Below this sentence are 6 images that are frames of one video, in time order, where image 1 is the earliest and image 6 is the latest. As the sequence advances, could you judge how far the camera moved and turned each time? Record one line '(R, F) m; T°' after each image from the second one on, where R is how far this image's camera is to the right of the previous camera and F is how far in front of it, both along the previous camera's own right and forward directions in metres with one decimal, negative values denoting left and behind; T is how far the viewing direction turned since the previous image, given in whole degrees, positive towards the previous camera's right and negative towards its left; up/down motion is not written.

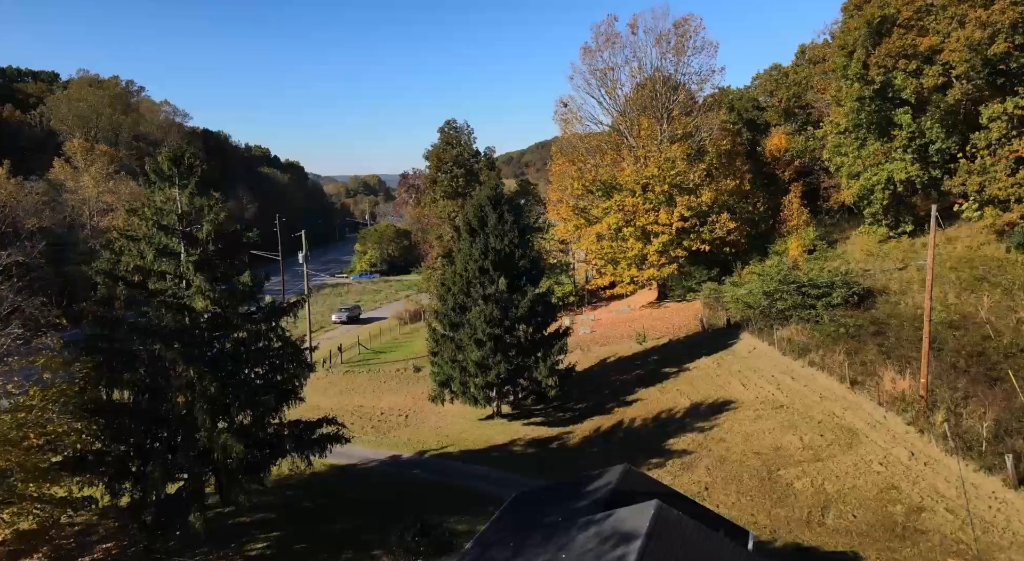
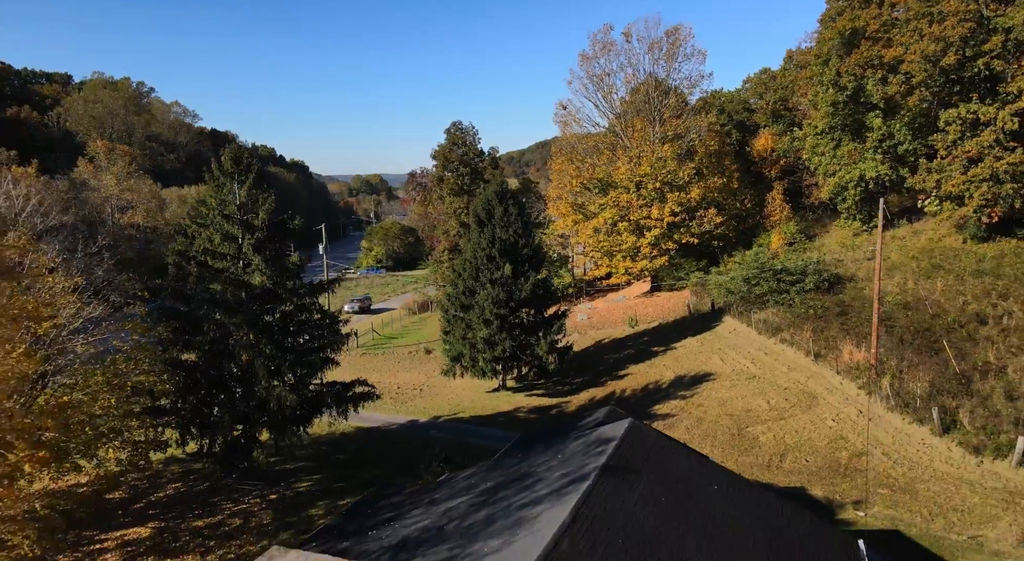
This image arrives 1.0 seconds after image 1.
(-0.1, -3.5) m; 0°
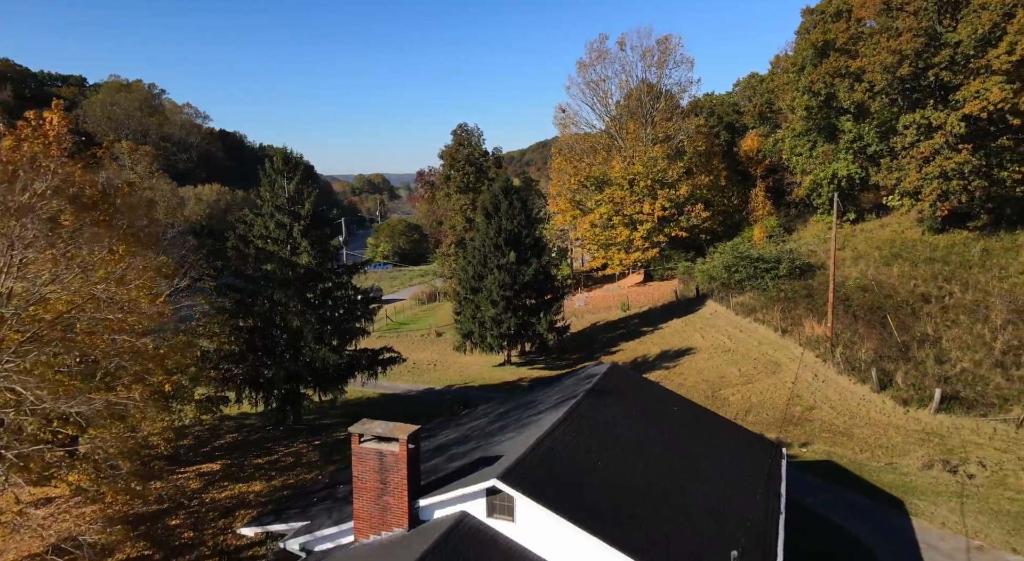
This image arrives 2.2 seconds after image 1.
(-0.2, -4.1) m; 0°
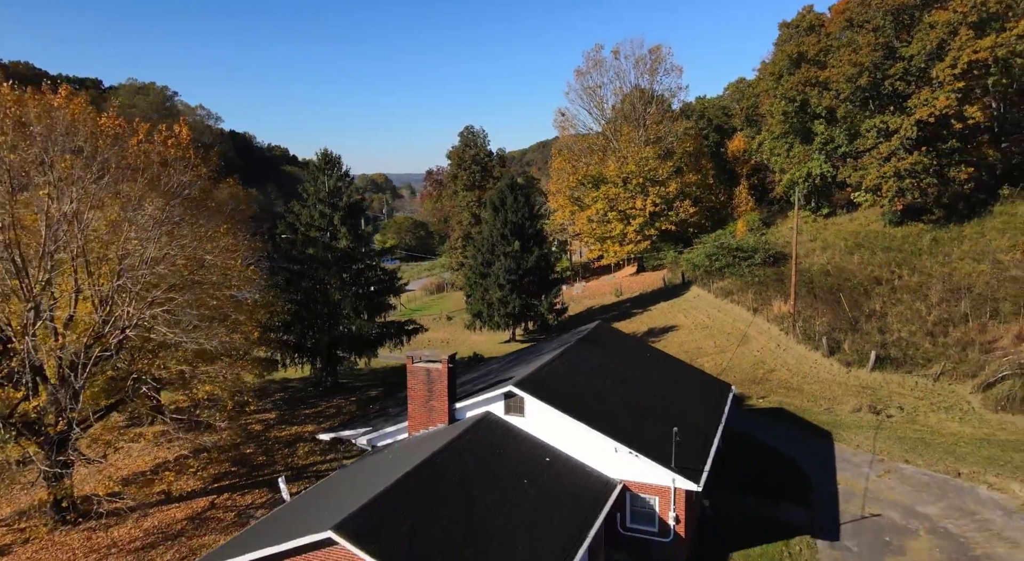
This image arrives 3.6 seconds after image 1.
(-0.2, -4.7) m; 0°
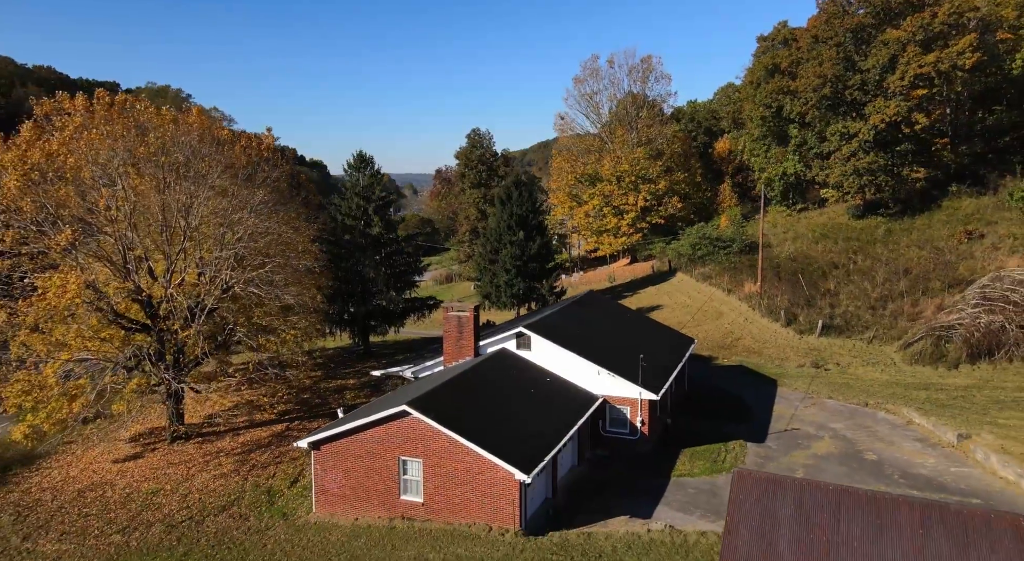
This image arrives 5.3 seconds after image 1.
(-0.3, -5.5) m; 0°
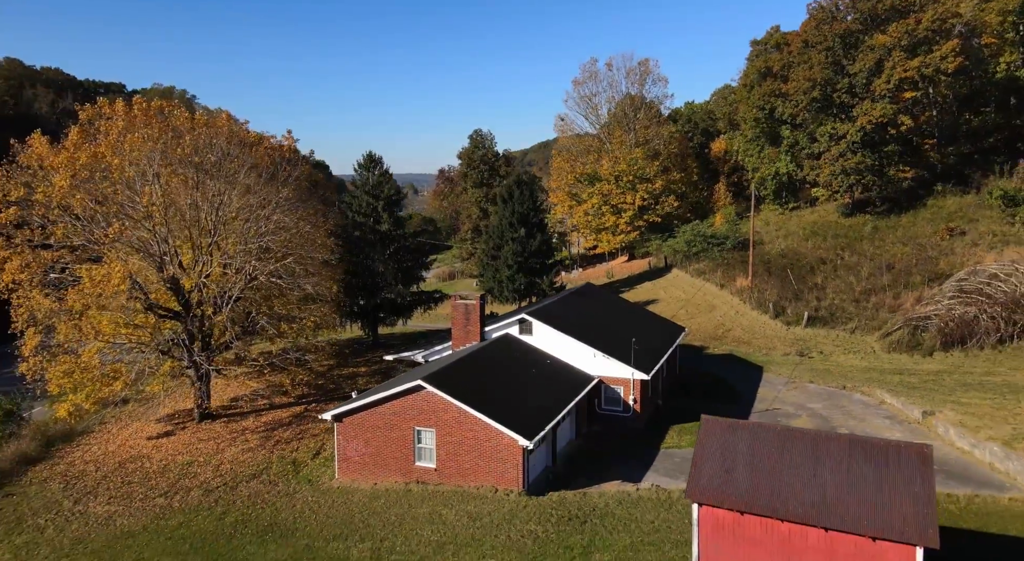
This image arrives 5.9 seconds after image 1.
(-0.1, -1.9) m; 0°
